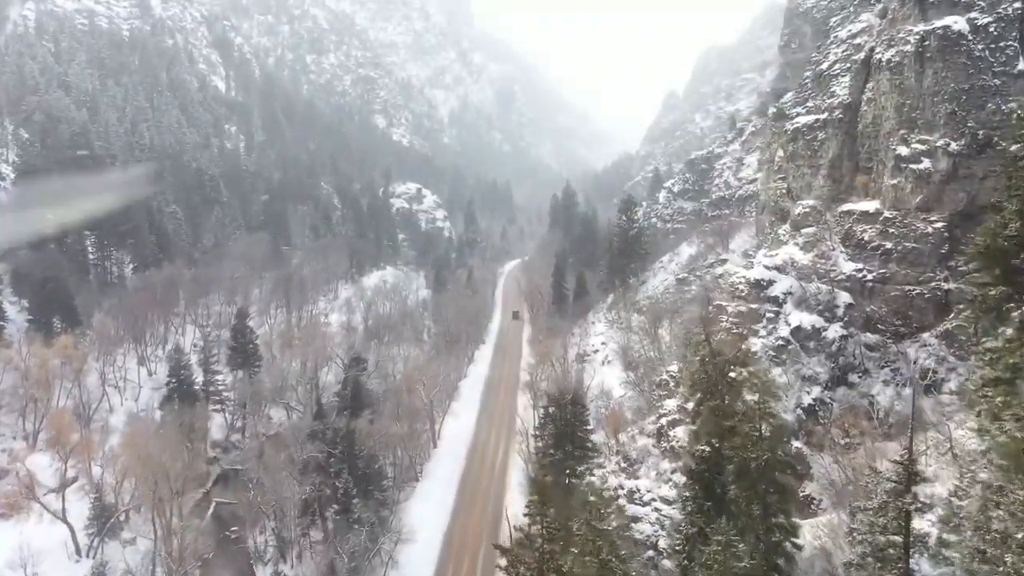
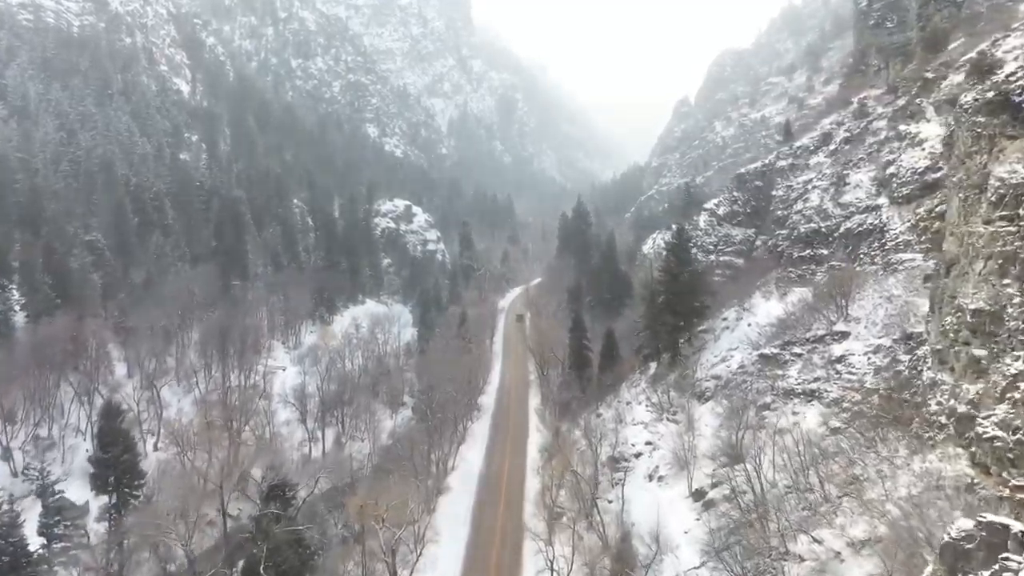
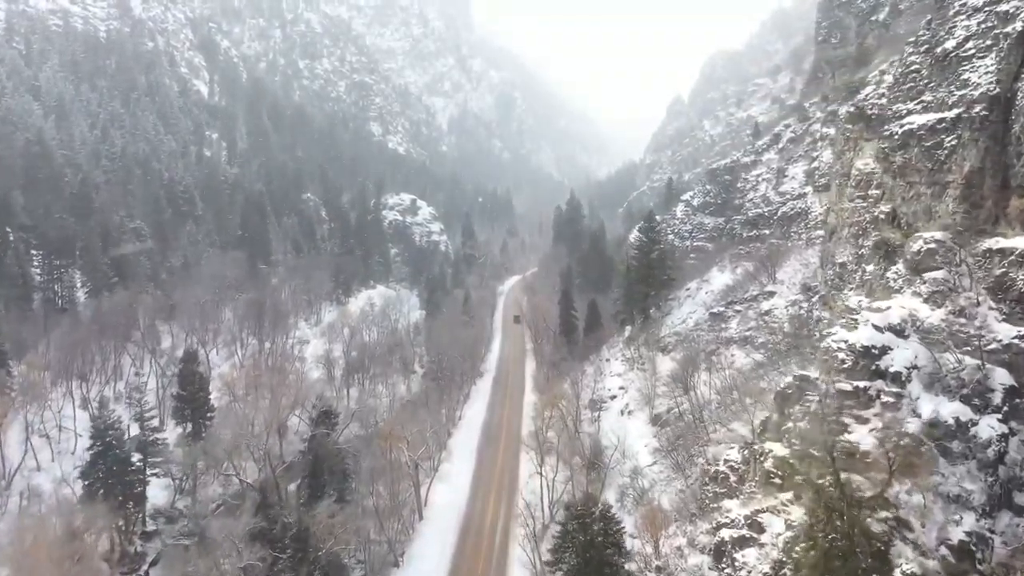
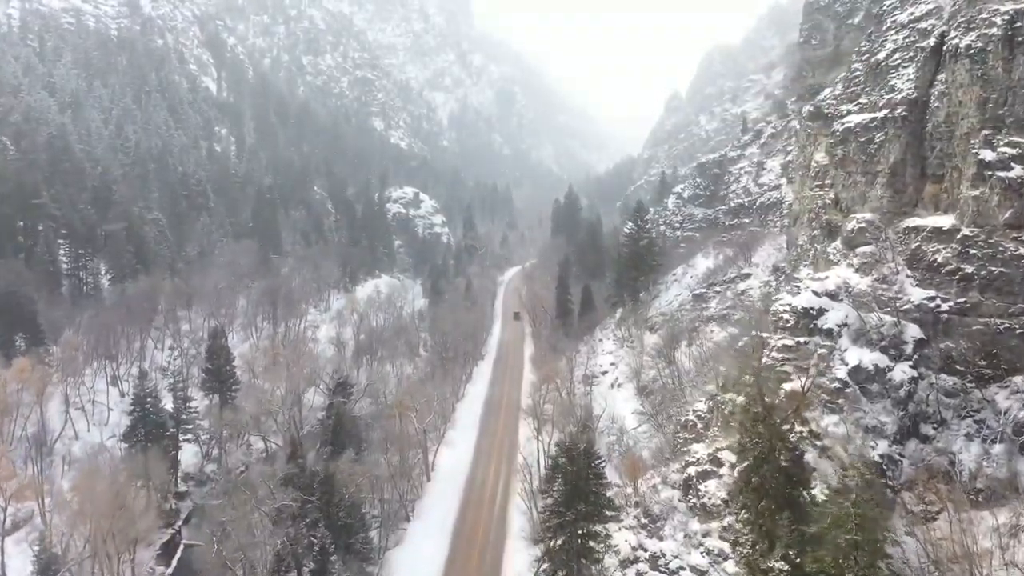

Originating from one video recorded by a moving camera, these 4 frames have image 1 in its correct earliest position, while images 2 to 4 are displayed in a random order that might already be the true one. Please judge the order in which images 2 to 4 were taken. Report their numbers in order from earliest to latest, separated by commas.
4, 3, 2
